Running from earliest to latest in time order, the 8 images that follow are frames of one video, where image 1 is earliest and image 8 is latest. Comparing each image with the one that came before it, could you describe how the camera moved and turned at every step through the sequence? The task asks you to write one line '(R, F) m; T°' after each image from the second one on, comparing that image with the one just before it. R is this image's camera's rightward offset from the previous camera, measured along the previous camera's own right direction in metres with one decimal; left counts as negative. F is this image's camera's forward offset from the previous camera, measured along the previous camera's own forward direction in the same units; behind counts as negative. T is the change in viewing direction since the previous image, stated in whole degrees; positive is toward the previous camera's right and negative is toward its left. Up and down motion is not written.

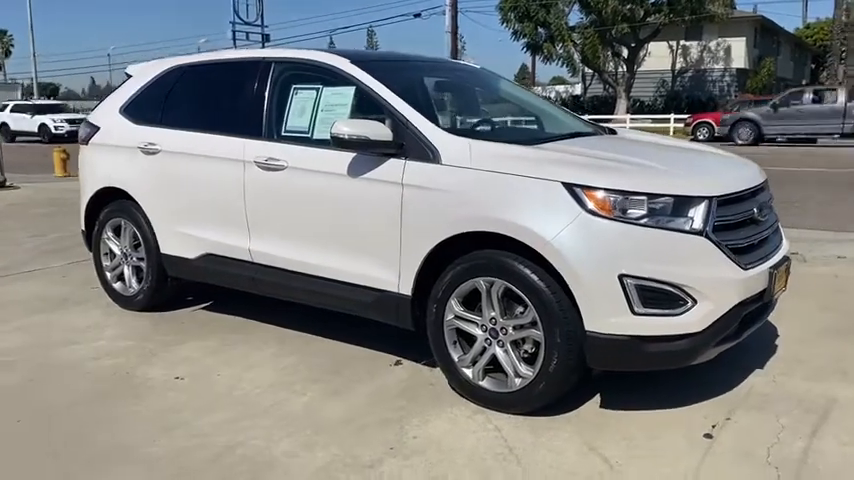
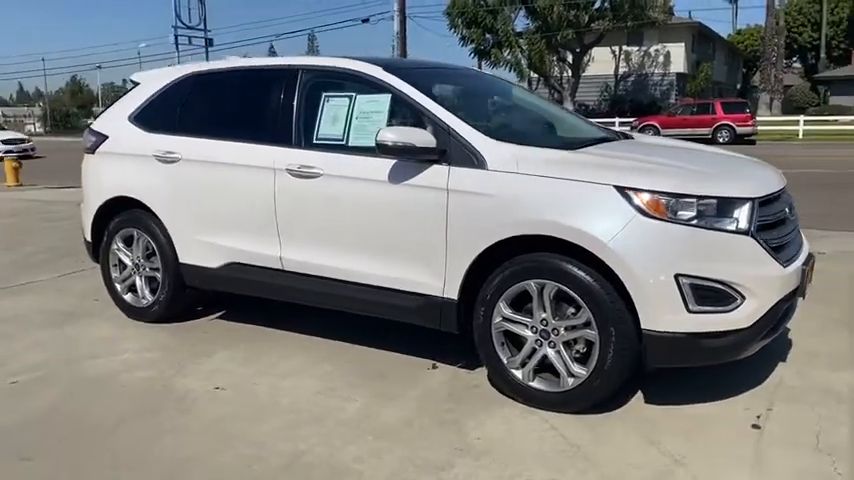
(-0.5, 0.0) m; +4°
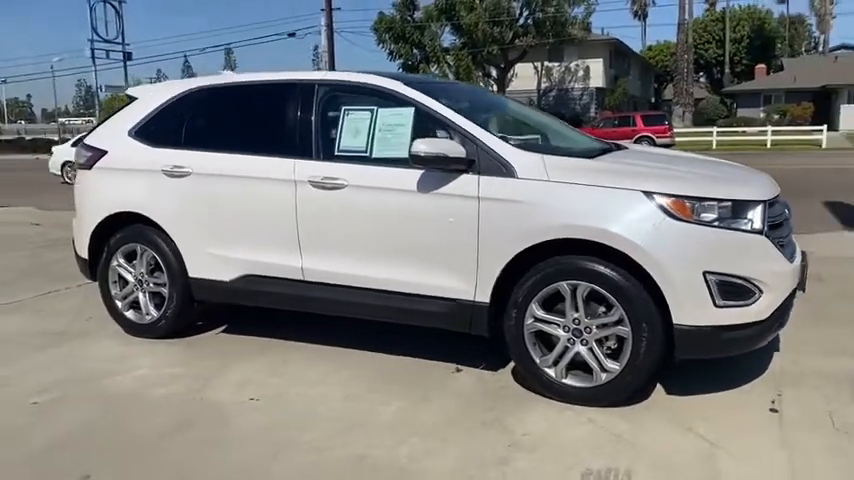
(-0.6, -0.1) m; +6°
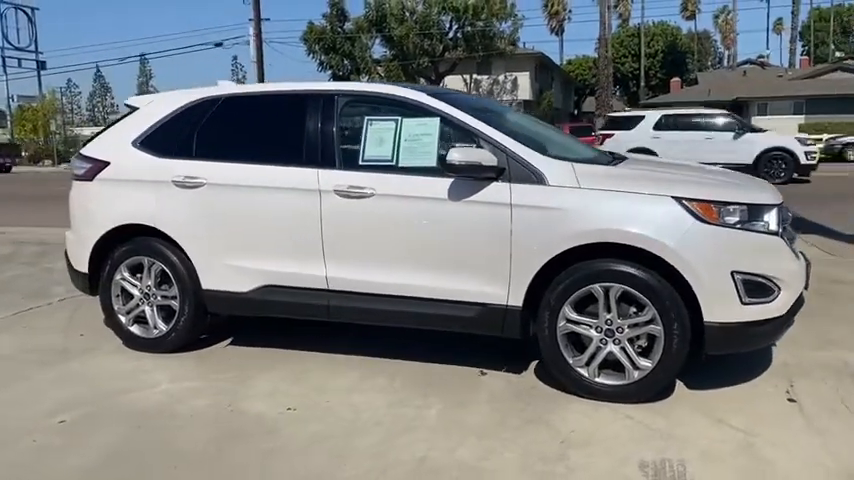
(-0.6, -0.1) m; +6°
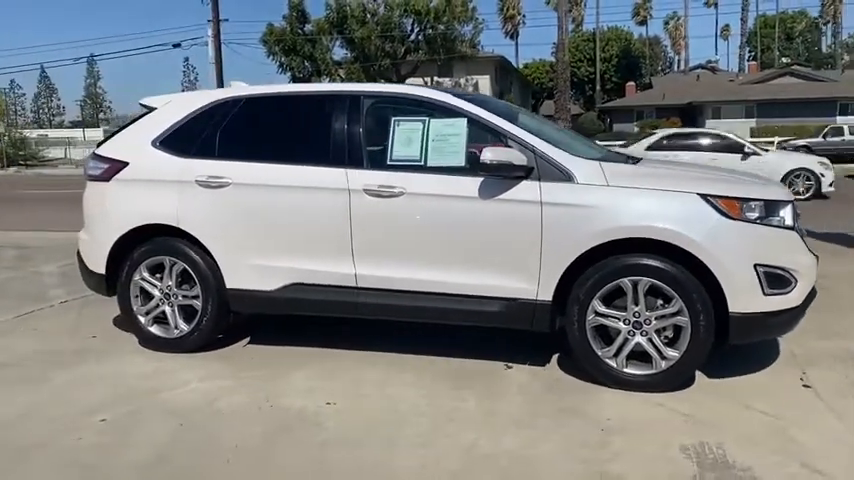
(-0.4, -0.1) m; +3°
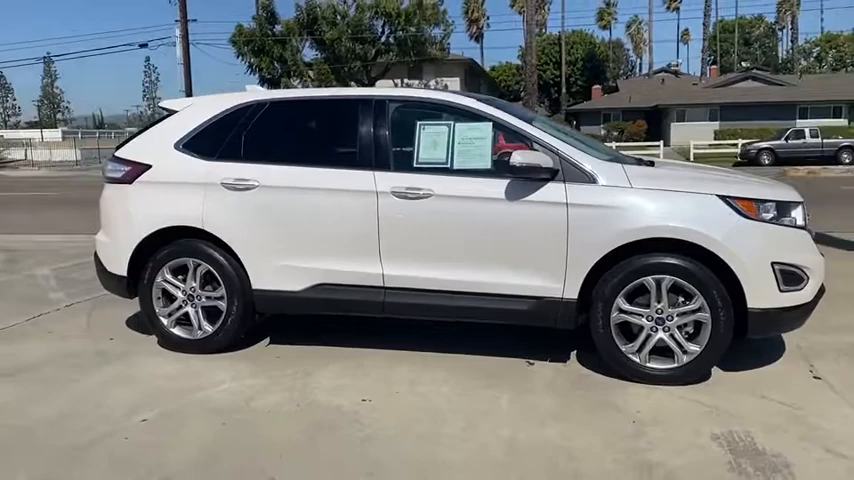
(-0.4, -0.1) m; +3°
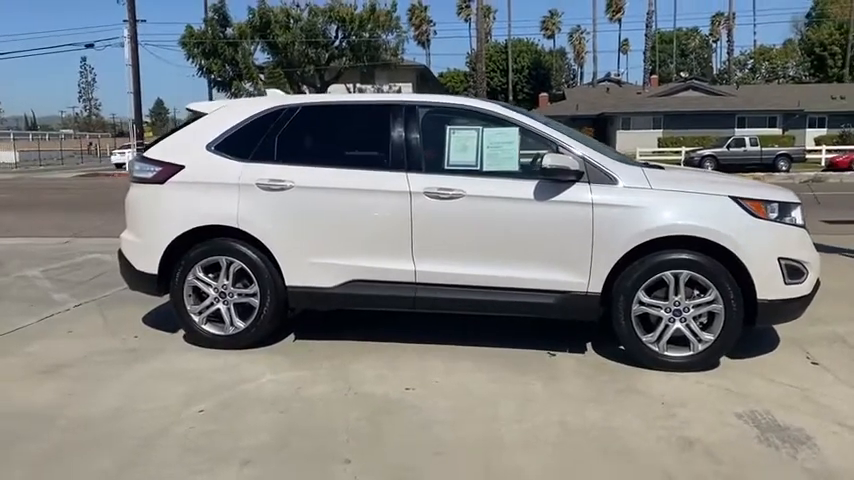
(-0.6, -0.2) m; +4°
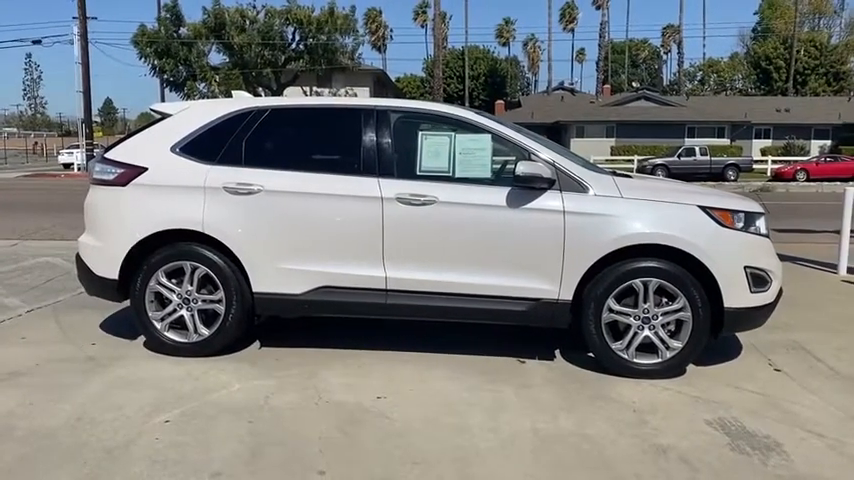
(-0.1, 0.0) m; +4°
